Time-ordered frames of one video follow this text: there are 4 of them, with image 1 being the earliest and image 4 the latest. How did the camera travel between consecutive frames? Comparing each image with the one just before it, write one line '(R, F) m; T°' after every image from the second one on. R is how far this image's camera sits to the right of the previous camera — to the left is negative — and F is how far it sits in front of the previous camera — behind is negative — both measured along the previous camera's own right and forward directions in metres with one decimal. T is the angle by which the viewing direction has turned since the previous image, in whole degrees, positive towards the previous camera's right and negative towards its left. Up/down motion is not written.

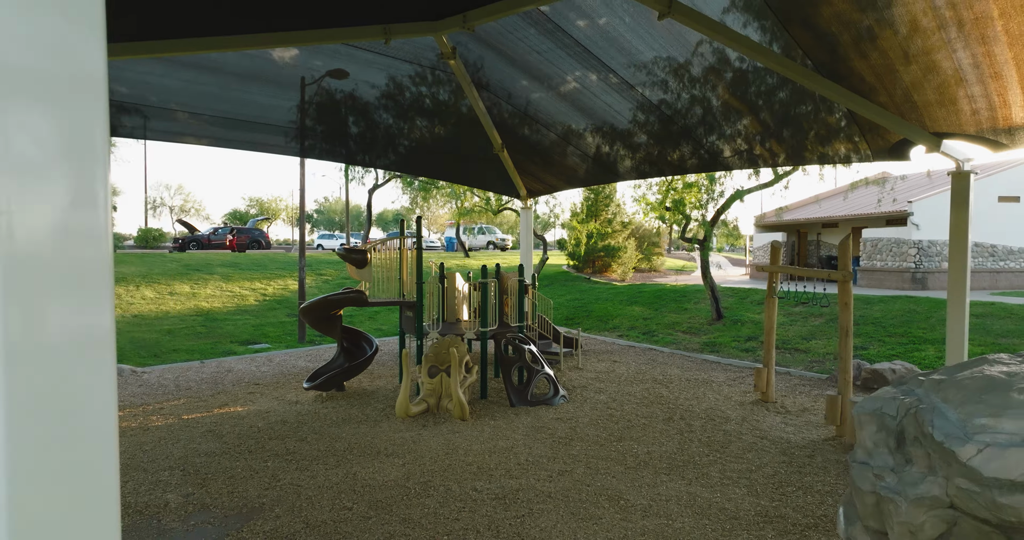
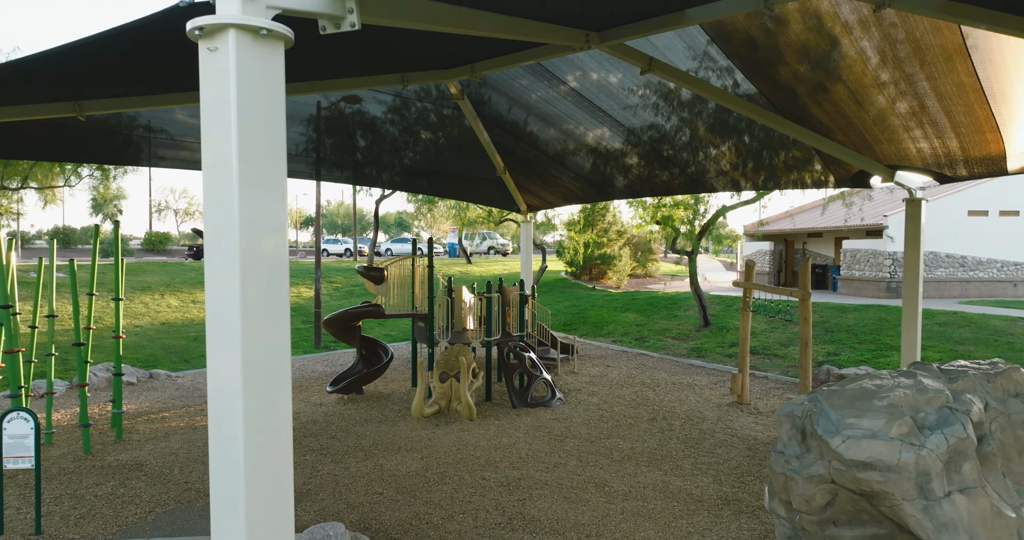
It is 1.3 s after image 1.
(0.0, -0.8) m; 0°
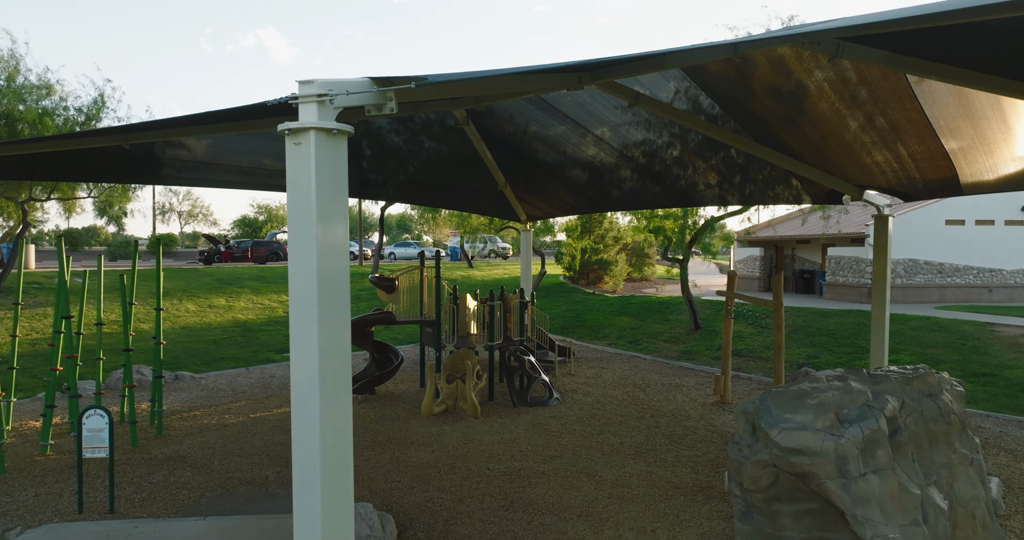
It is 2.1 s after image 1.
(0.0, -0.6) m; 0°
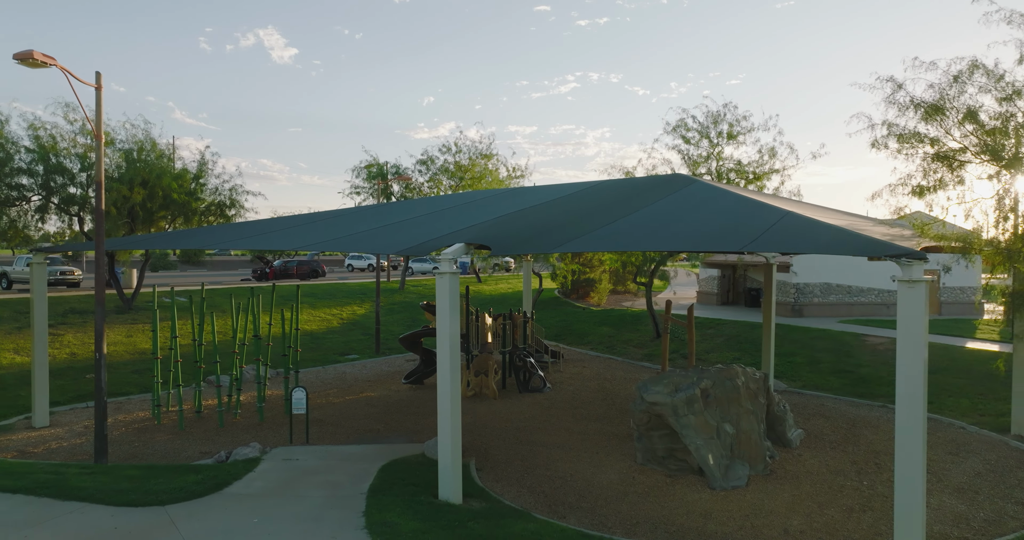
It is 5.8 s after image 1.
(-0.1, -3.7) m; 0°
